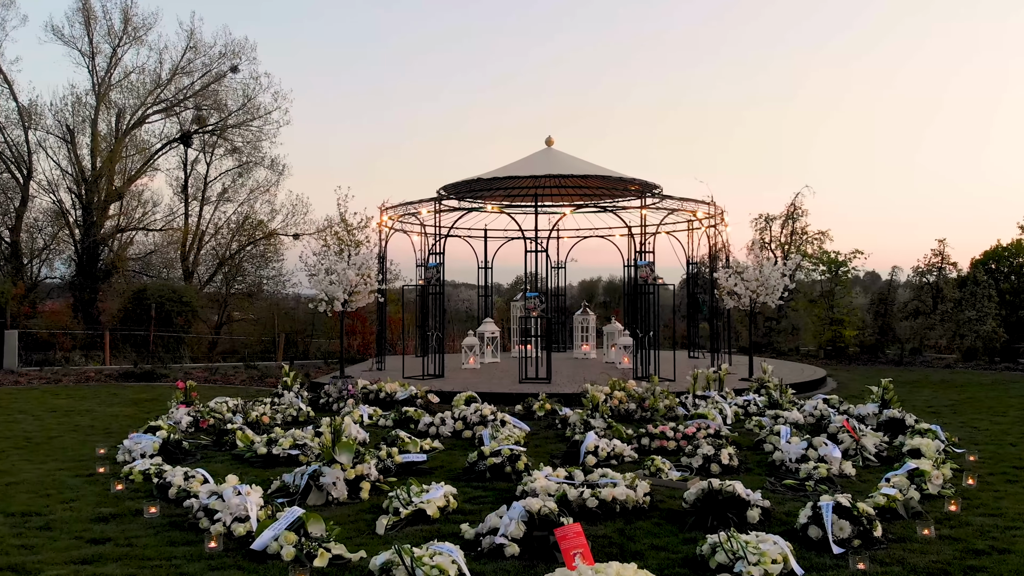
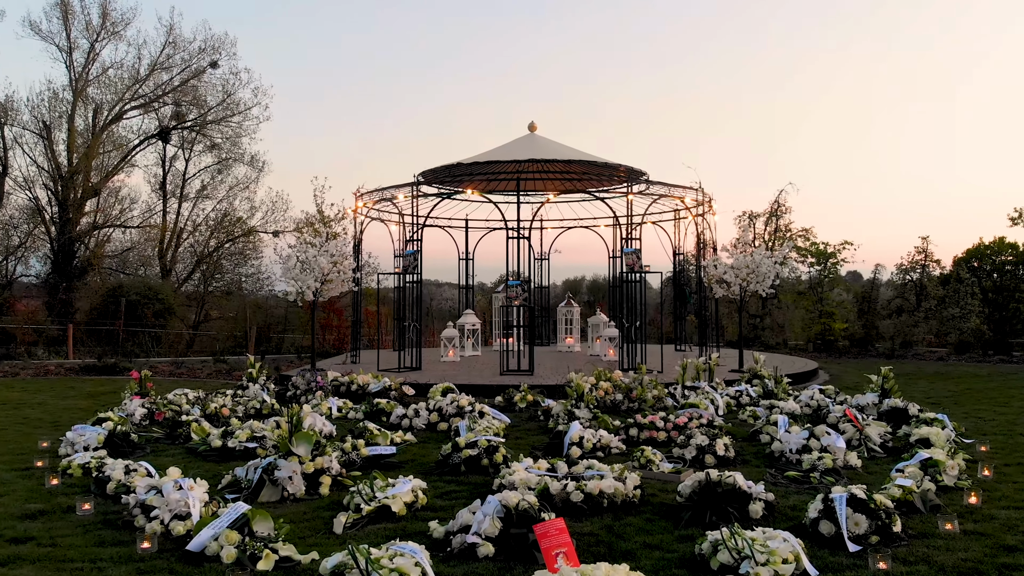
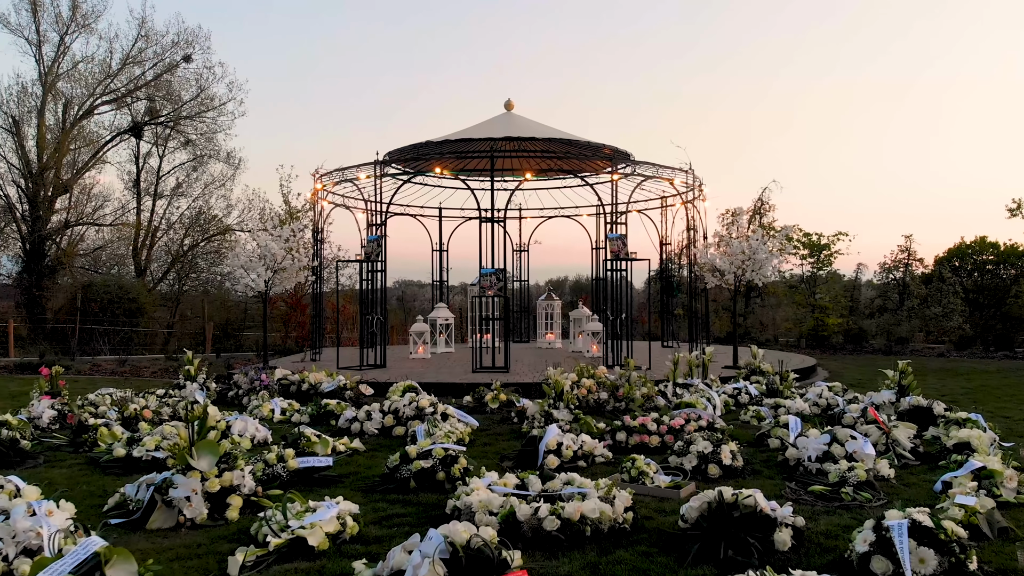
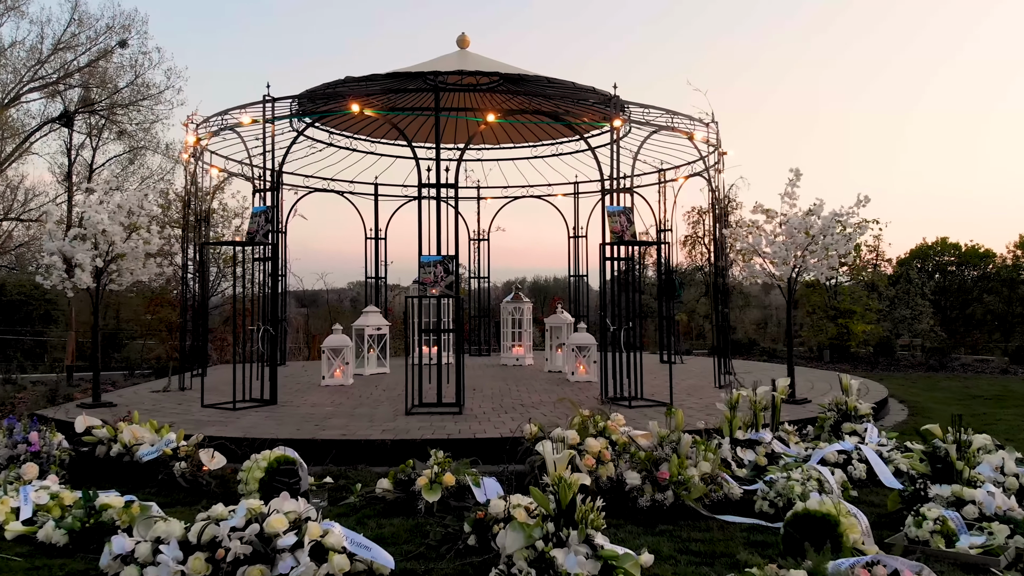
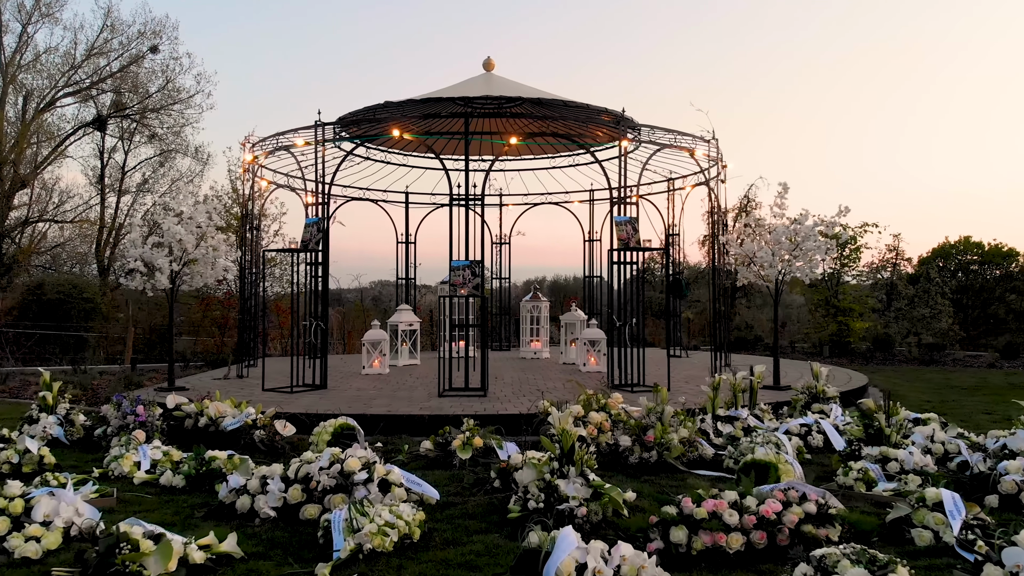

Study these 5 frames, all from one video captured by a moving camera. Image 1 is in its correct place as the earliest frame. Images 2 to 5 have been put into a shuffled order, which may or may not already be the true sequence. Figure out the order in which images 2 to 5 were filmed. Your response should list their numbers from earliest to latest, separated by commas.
2, 3, 5, 4
